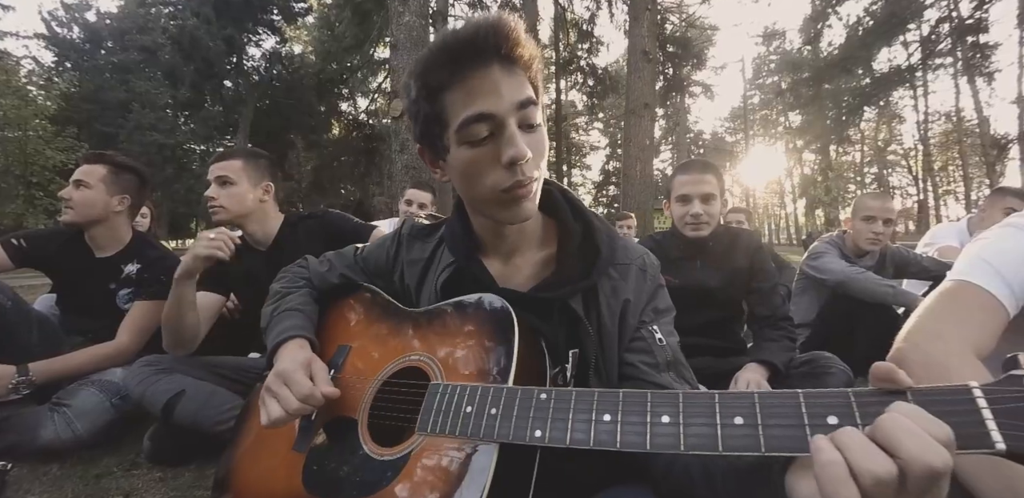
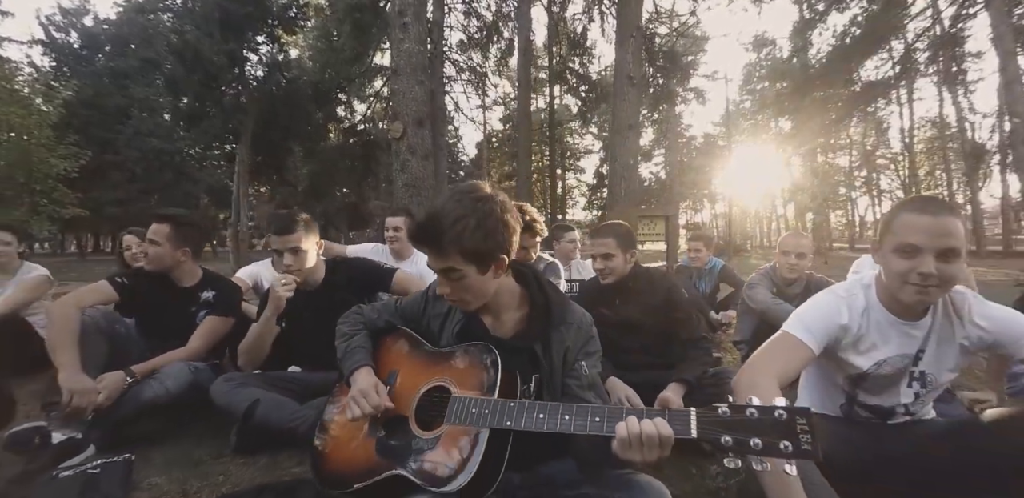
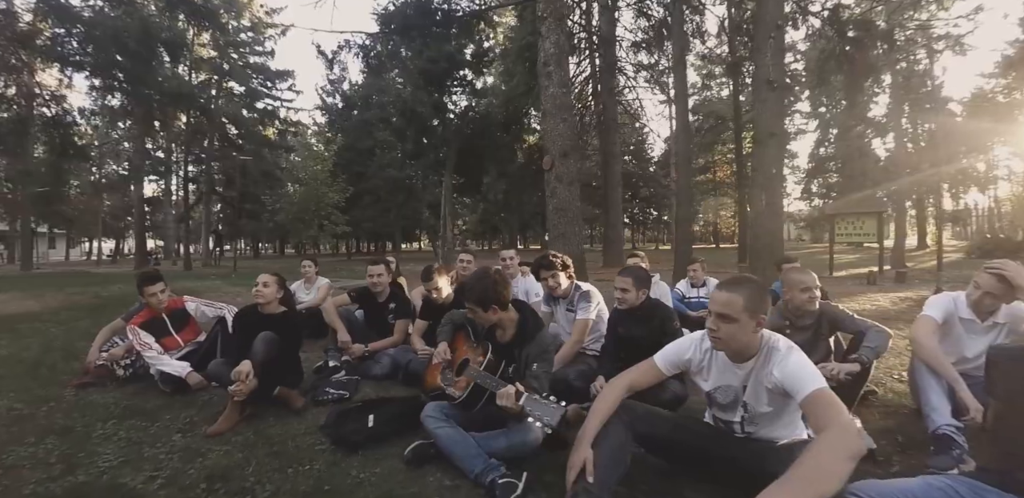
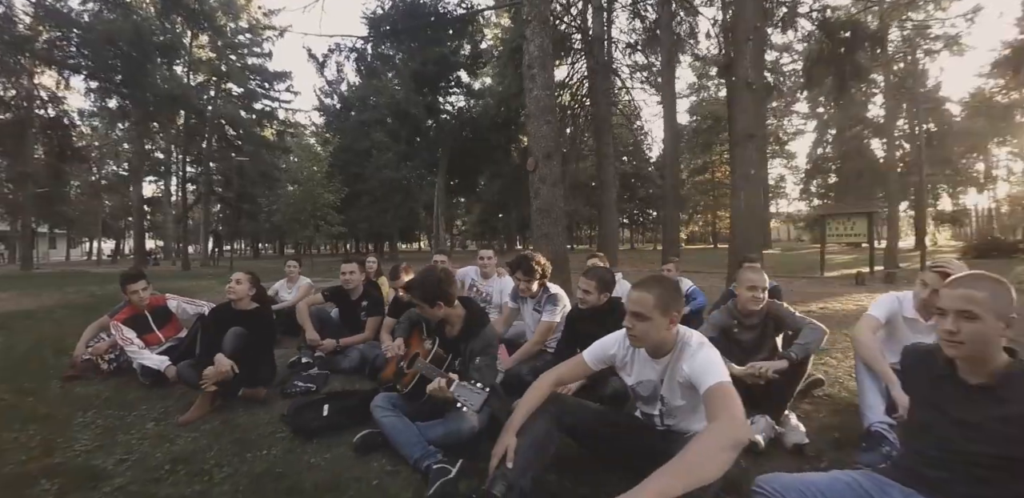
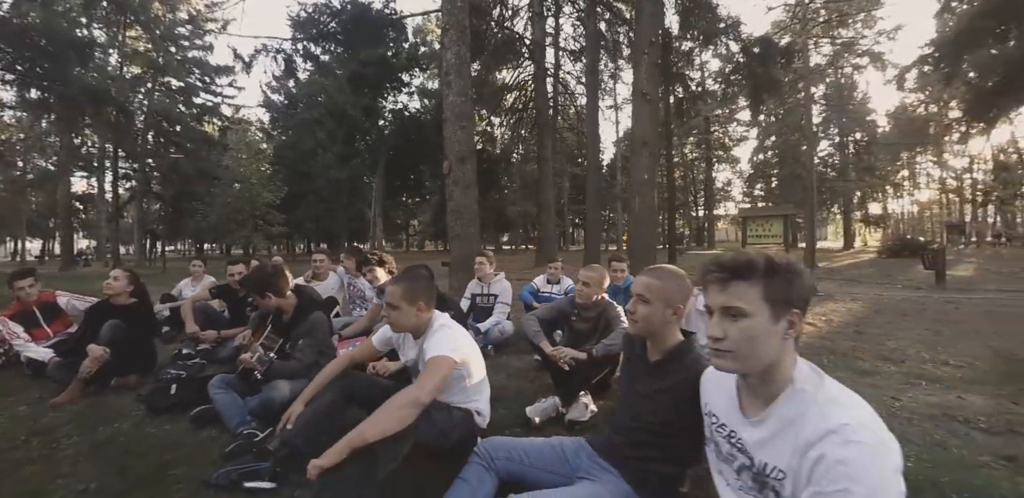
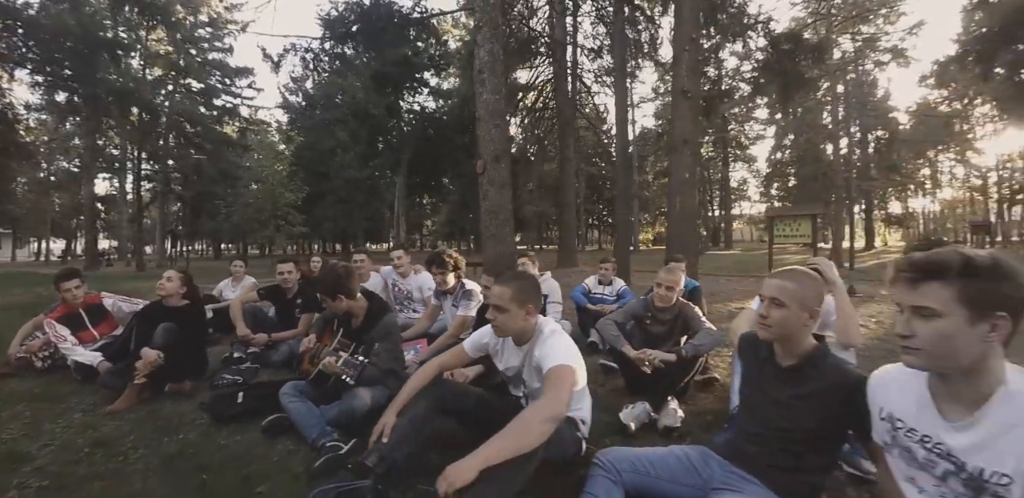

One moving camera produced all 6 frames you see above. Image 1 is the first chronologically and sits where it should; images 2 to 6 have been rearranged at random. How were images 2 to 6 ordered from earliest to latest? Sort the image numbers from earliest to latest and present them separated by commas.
2, 3, 4, 6, 5
